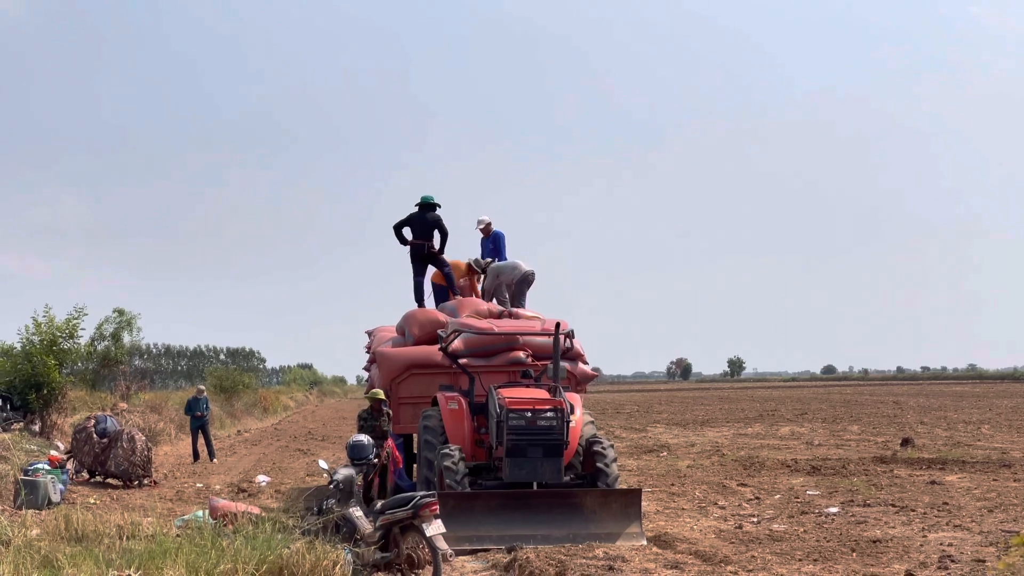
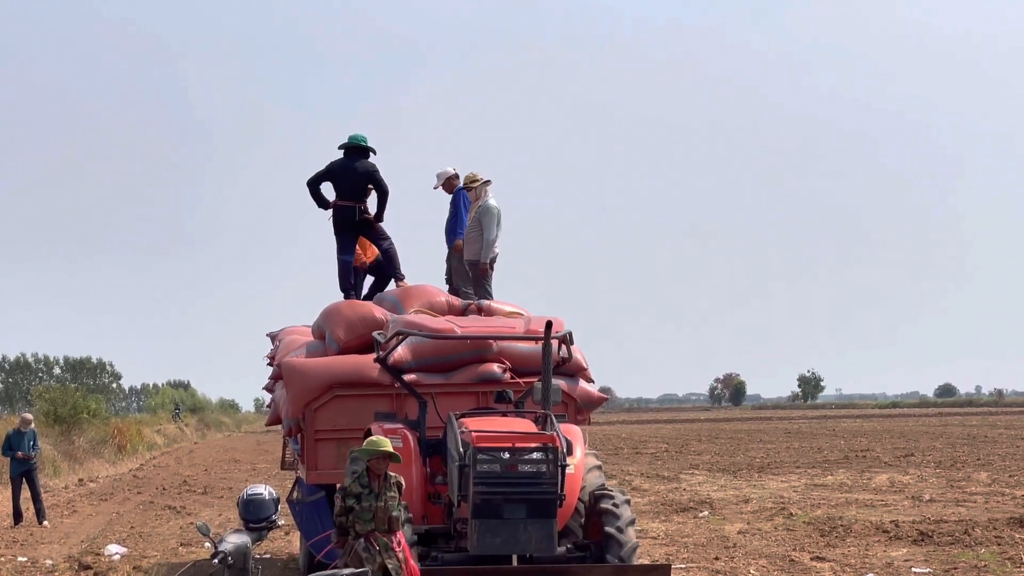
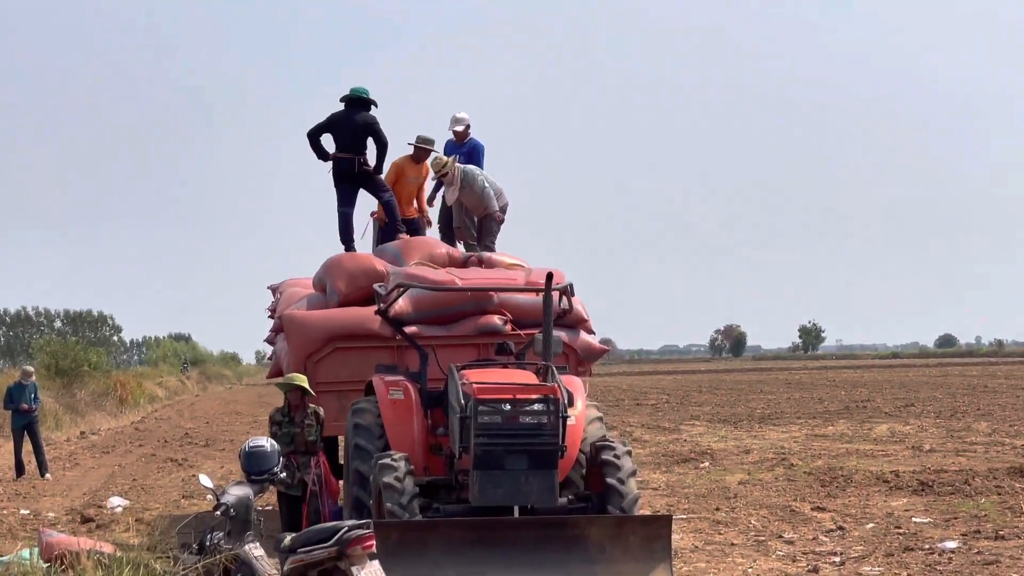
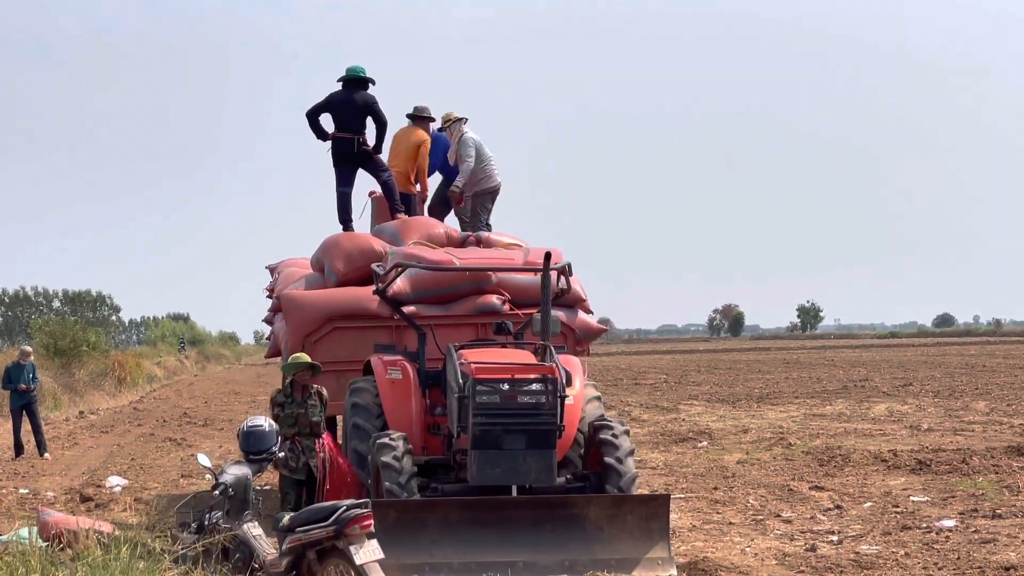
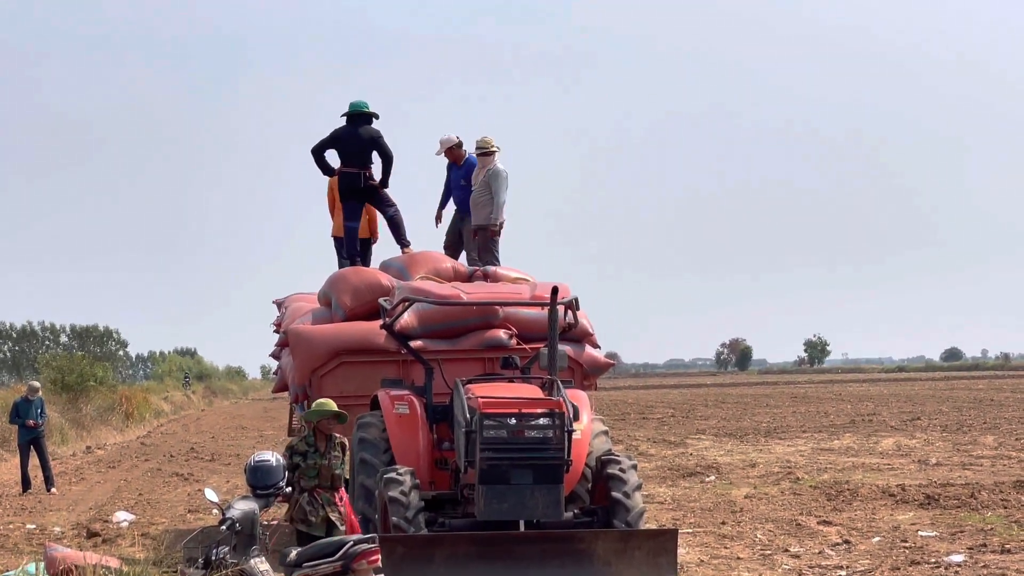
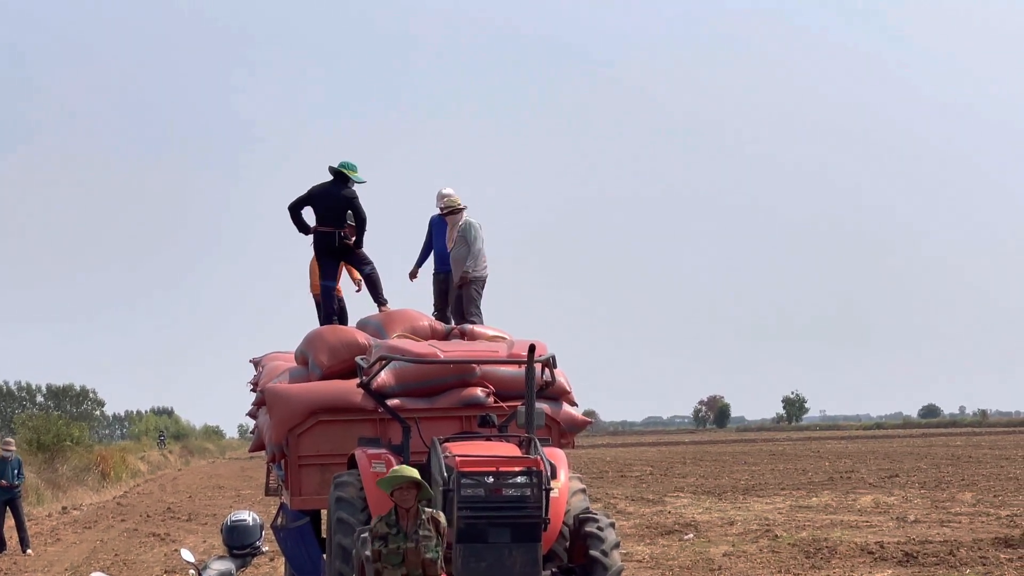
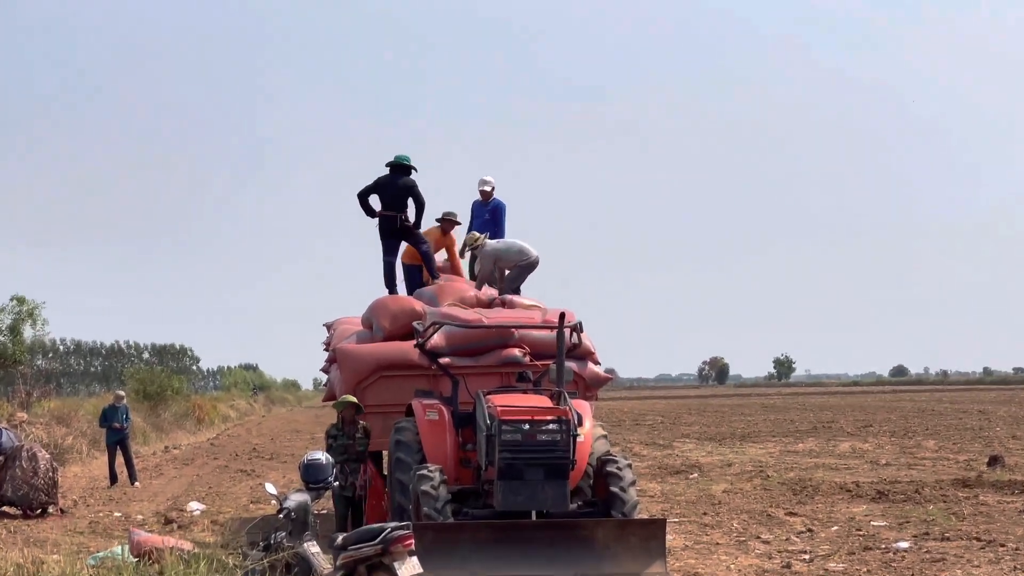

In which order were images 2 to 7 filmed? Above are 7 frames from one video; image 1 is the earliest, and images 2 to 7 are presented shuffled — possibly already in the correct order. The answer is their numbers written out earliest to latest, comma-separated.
7, 3, 4, 5, 2, 6
